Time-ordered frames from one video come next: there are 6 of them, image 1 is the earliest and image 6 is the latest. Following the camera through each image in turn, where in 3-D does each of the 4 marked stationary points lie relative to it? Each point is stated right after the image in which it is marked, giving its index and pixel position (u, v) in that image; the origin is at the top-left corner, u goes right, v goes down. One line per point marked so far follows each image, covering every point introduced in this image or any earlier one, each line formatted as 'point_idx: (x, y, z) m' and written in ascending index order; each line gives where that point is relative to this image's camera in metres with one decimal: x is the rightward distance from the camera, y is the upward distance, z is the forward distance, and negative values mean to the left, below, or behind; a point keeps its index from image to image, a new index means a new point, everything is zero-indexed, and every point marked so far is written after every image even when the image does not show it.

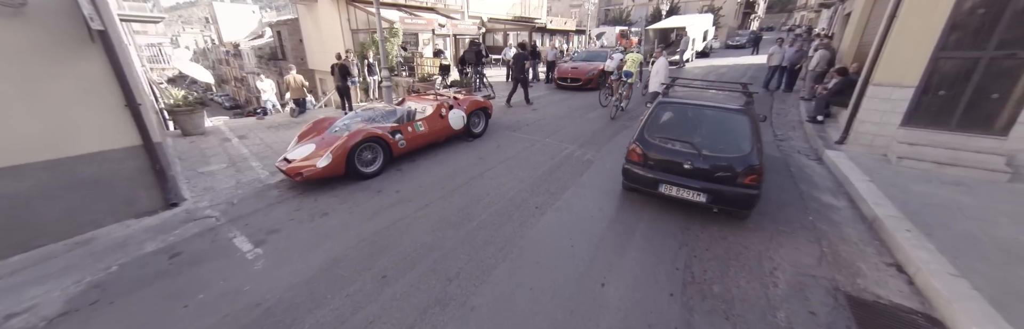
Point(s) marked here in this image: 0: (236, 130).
0: (-6.2, +0.8, +6.9) m
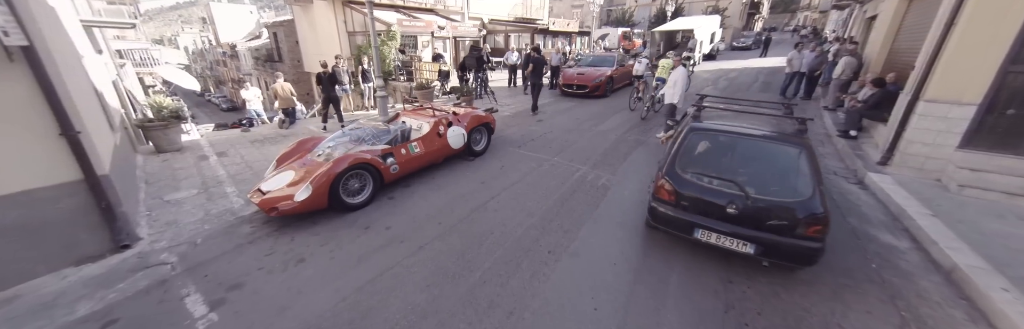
0: (-6.1, +0.4, +6.4) m
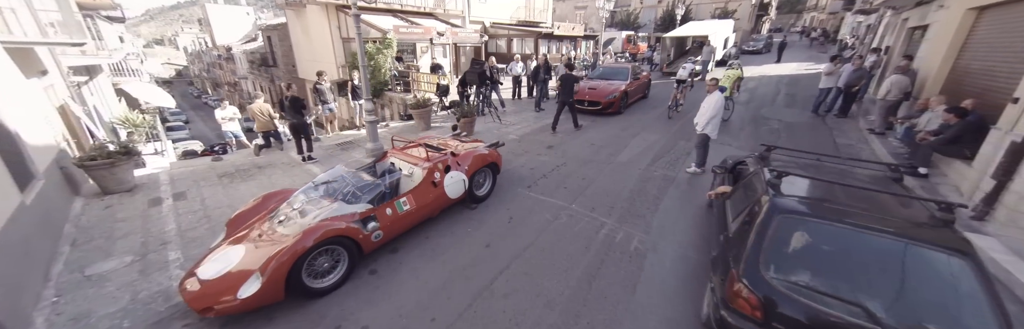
0: (-6.0, -0.3, +5.5) m
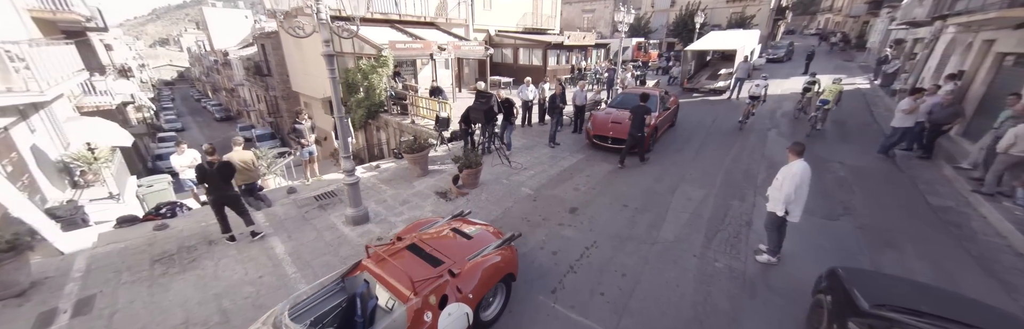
0: (-5.7, -1.5, +4.2) m
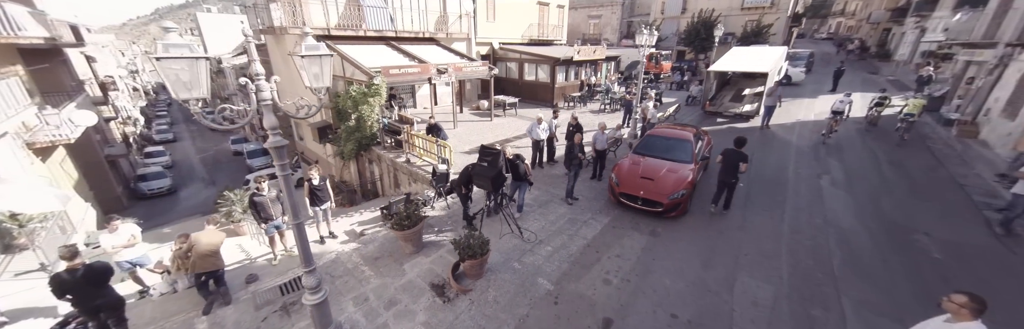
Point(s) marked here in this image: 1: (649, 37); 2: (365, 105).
0: (-5.5, -2.9, +2.9) m
1: (+5.1, +4.7, +11.3) m
2: (-5.0, +2.1, +10.5) m
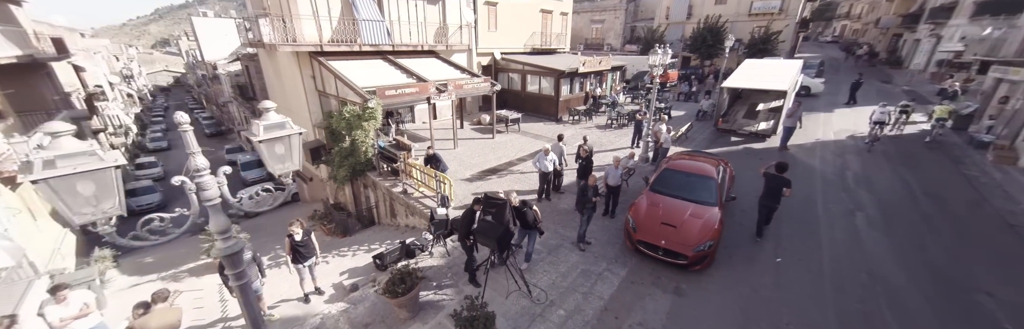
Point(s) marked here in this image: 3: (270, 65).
0: (-5.4, -3.9, +2.2) m
1: (+5.2, +3.8, +10.6) m
2: (-4.9, +1.2, +9.8) m
3: (-11.5, +4.7, +14.6) m
